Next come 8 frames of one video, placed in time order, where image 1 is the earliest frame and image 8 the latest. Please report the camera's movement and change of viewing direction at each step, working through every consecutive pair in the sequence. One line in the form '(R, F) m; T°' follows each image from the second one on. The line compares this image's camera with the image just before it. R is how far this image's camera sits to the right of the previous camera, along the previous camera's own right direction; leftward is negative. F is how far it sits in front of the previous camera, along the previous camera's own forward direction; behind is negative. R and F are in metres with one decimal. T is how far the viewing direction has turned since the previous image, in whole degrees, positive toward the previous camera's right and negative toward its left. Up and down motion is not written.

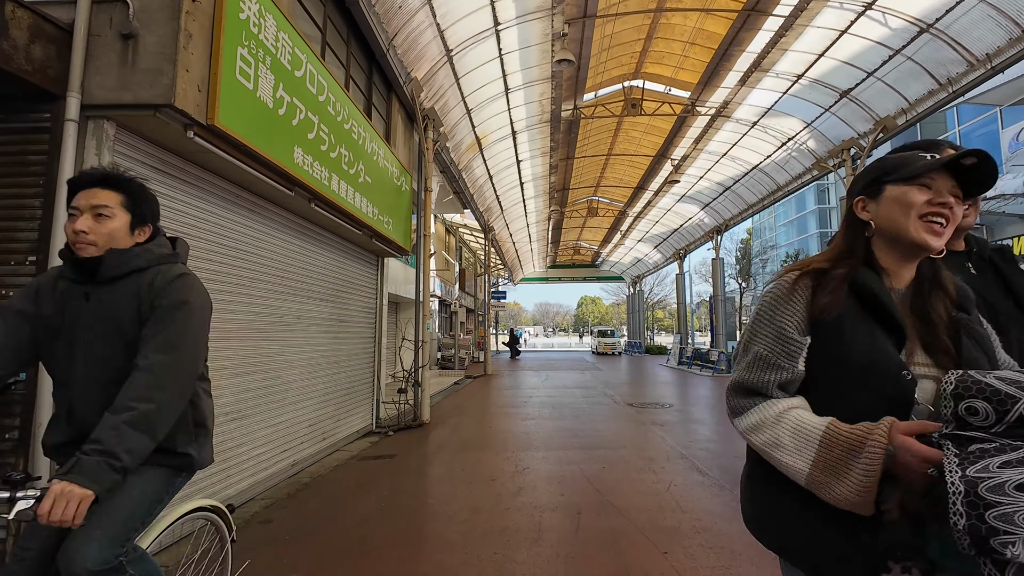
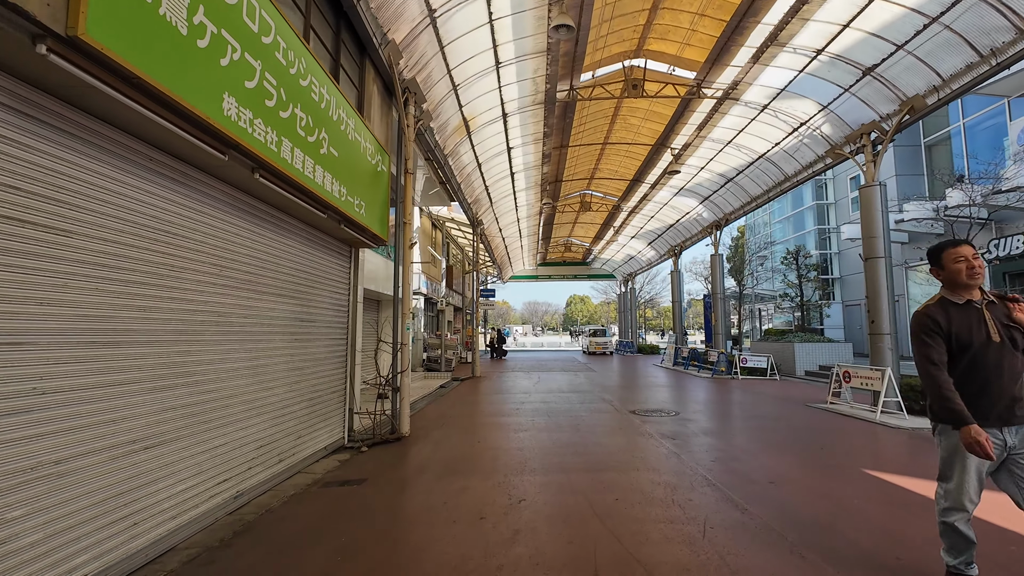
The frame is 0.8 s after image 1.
(0.0, +0.9) m; +1°
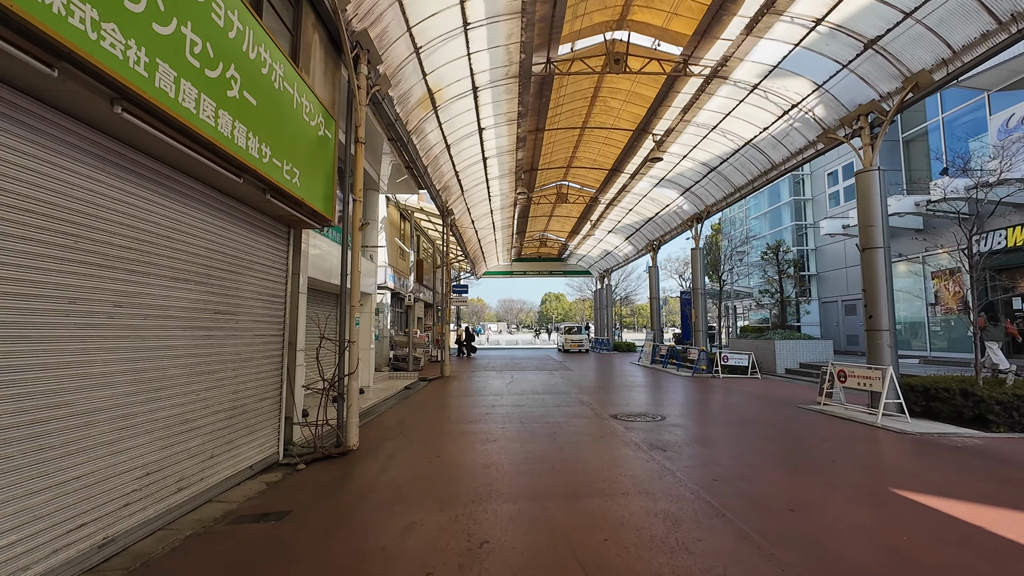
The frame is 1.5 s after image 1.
(+0.1, +0.9) m; +3°
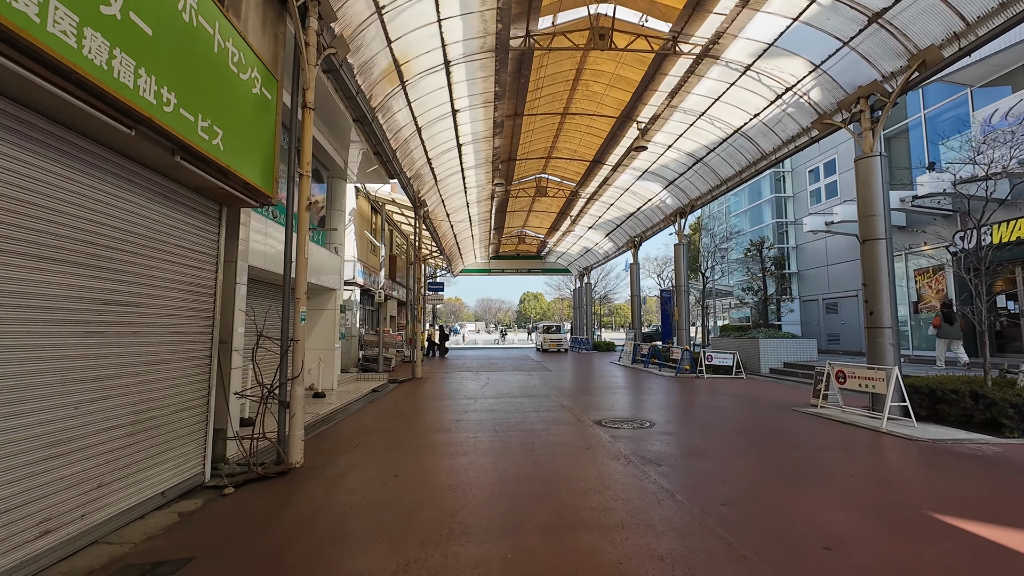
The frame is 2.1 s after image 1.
(+0.1, +0.8) m; +3°
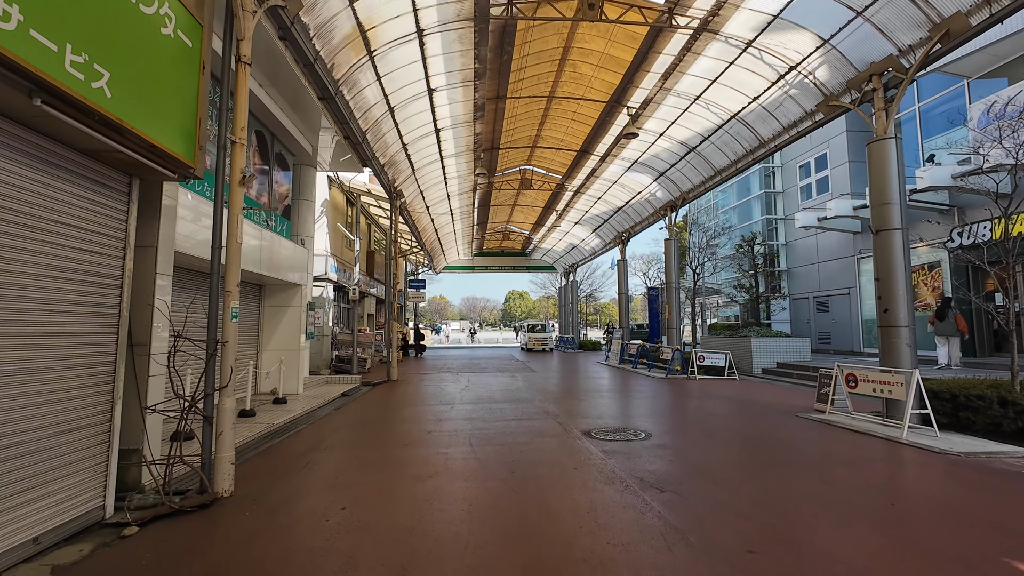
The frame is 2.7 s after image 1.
(+0.1, +0.8) m; +2°
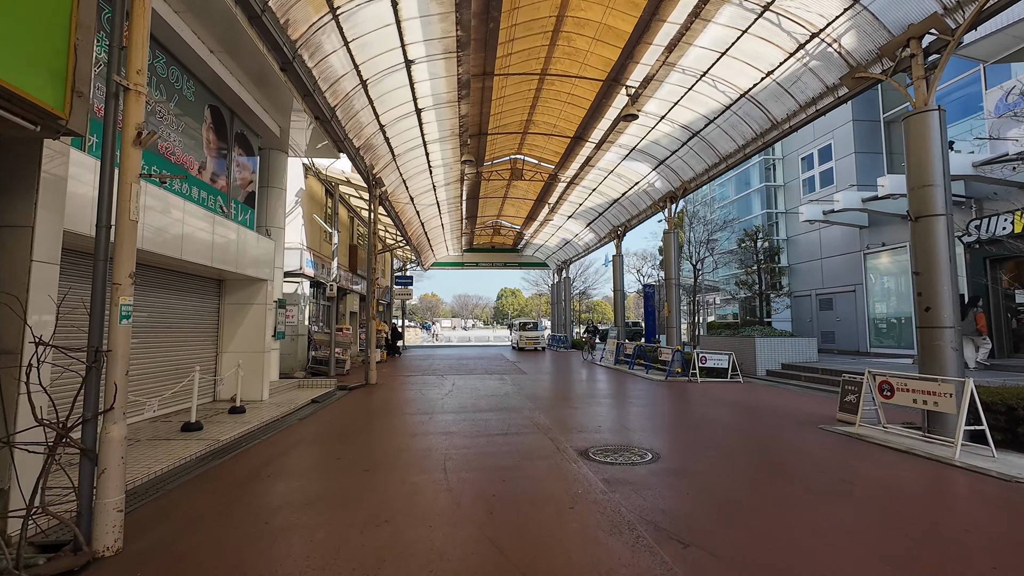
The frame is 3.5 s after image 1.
(+0.1, +1.0) m; +1°
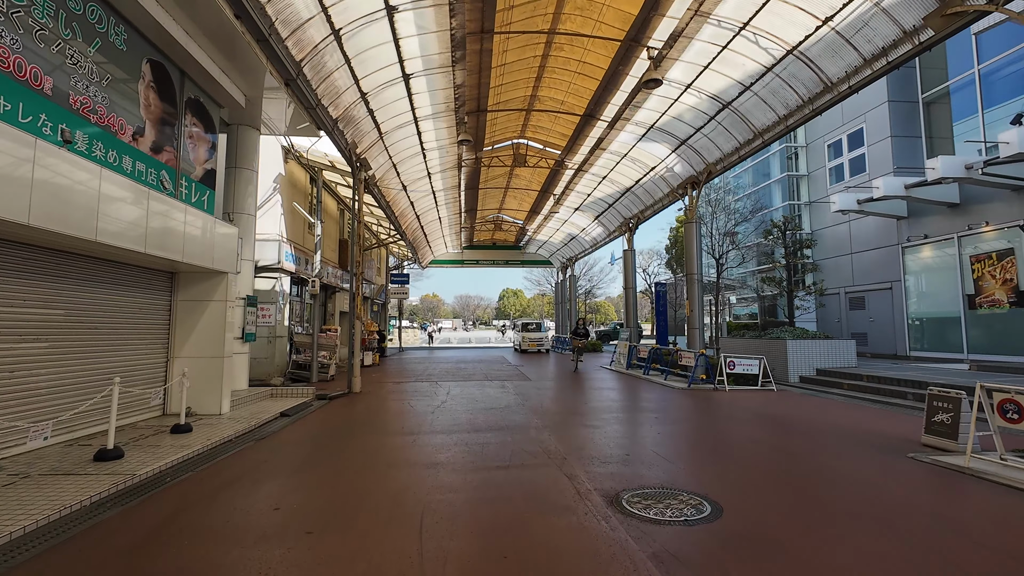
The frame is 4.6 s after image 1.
(0.0, +1.4) m; 0°
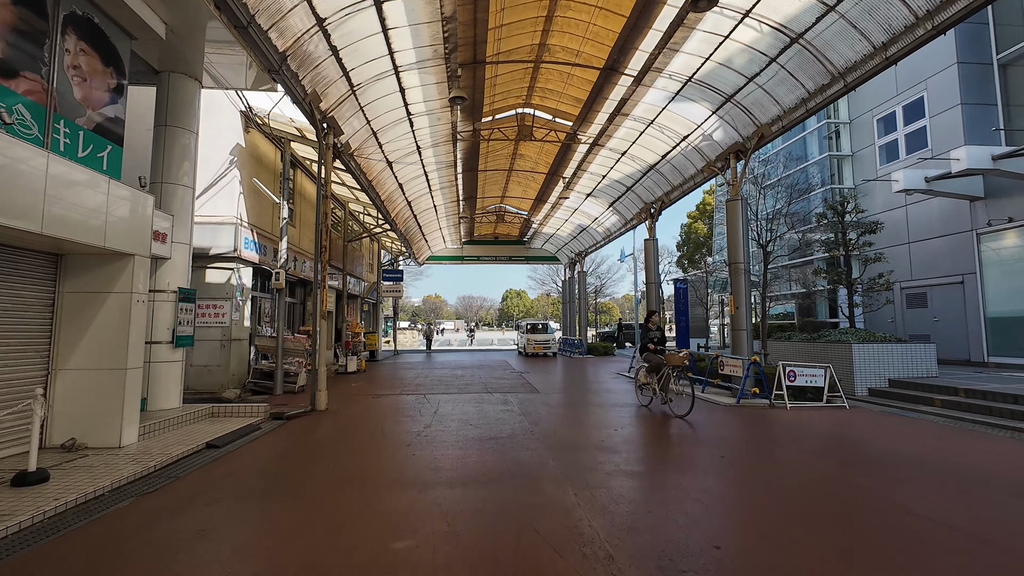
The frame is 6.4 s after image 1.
(0.0, +2.2) m; 0°
